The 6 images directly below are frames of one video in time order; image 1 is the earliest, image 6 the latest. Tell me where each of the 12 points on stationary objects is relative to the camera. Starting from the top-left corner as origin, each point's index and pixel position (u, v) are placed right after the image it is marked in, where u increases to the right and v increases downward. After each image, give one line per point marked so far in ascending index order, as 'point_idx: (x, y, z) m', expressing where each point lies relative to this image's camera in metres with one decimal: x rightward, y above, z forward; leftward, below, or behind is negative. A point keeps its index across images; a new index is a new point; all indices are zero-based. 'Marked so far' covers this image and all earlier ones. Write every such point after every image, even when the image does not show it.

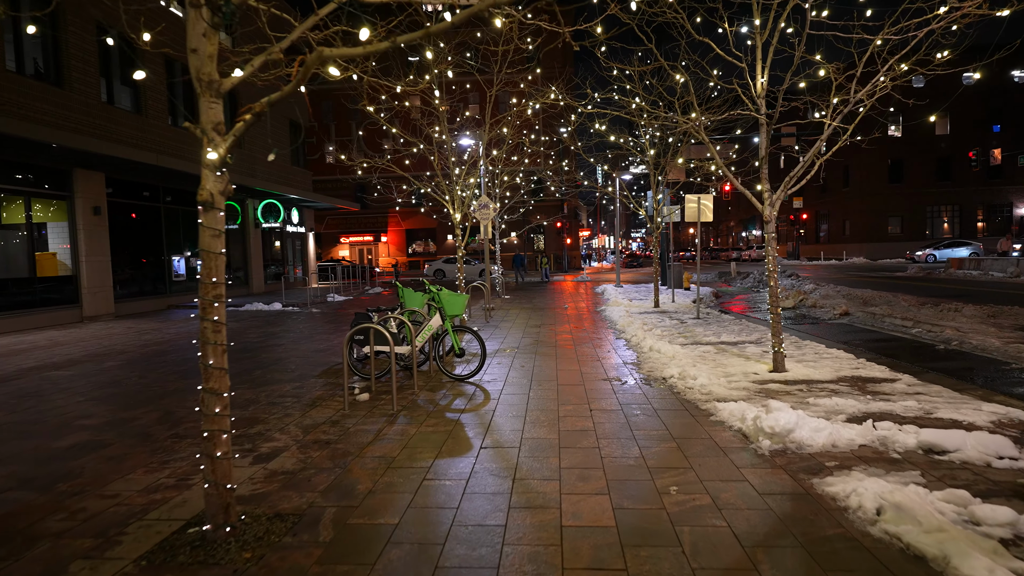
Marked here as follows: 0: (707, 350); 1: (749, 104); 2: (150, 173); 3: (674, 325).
0: (+2.9, -0.9, +8.9) m
1: (+2.9, +2.3, +7.5) m
2: (-10.8, +3.4, +17.7) m
3: (+3.3, -0.8, +12.1) m
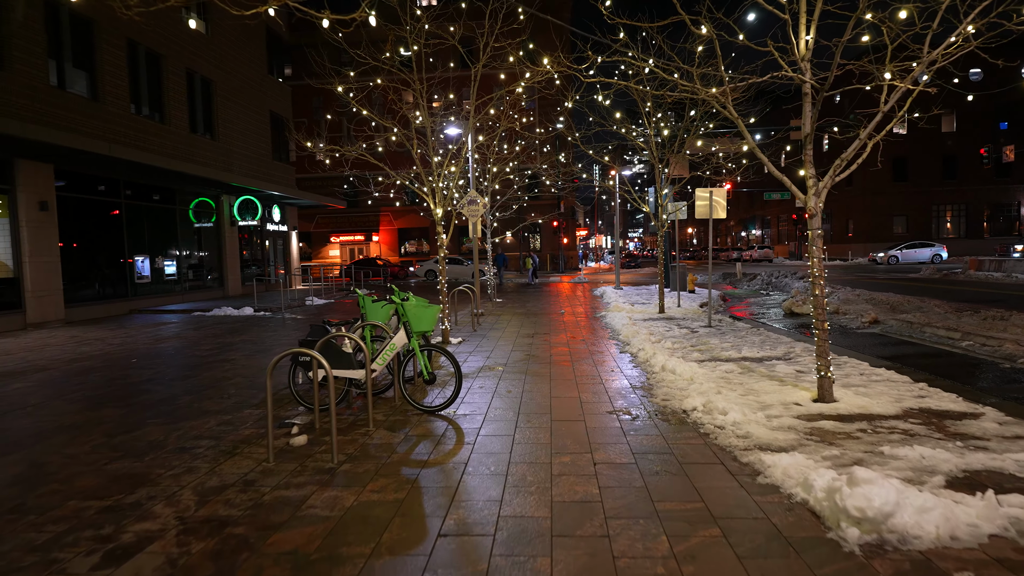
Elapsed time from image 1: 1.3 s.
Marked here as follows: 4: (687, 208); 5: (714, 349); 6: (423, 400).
0: (+2.7, -1.0, +7.5) m
1: (+2.8, +2.2, +6.1) m
2: (-11.0, +3.3, +16.2) m
3: (+3.1, -0.9, +10.7) m
4: (+4.8, +2.2, +16.5) m
5: (+3.1, -1.0, +9.3) m
6: (-0.9, -1.2, +6.2) m
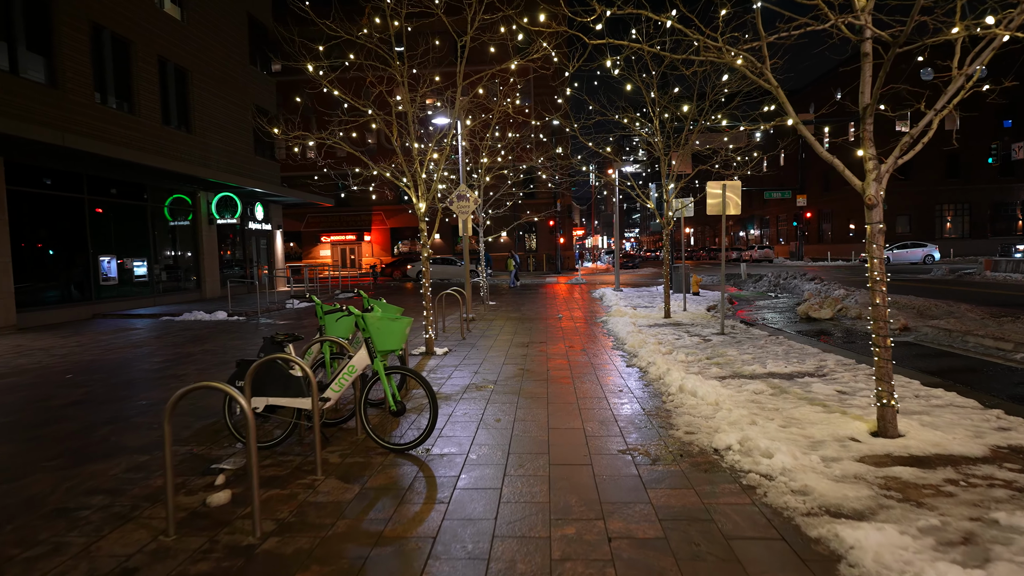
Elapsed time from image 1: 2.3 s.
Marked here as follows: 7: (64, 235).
0: (+2.6, -1.1, +6.3) m
1: (+2.7, +2.2, +4.9) m
2: (-11.2, +3.3, +15.0) m
3: (+3.0, -0.9, +9.6) m
4: (+4.6, +2.2, +15.4) m
5: (+3.0, -1.0, +8.1) m
6: (-1.0, -1.2, +5.0) m
7: (-11.8, +1.4, +15.8) m
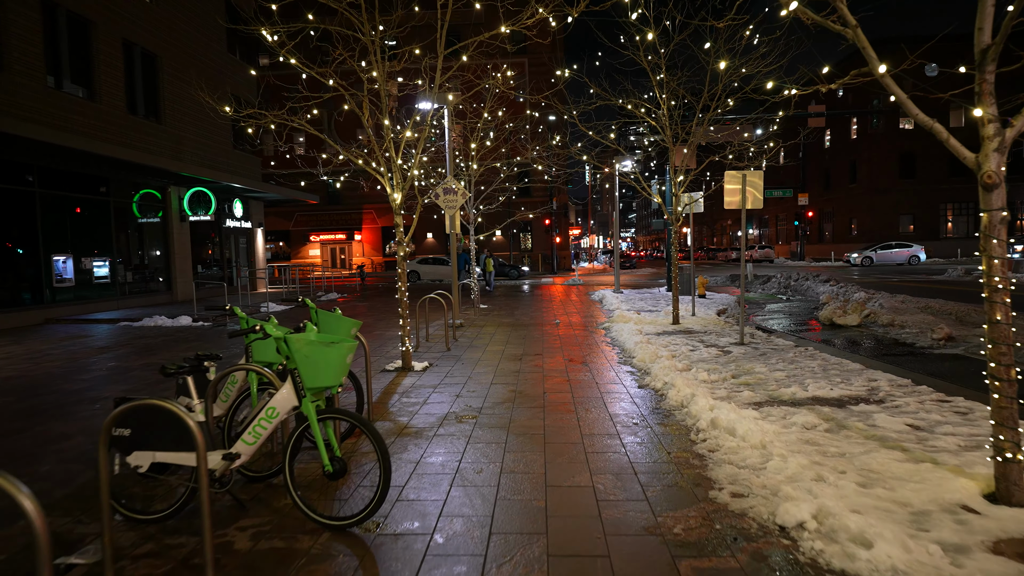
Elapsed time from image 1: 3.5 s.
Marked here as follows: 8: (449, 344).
0: (+2.5, -1.2, +5.0) m
1: (+2.6, +2.1, +3.6) m
2: (-11.3, +3.2, +13.5) m
3: (+2.8, -1.0, +8.2) m
4: (+4.5, +2.1, +14.1) m
5: (+2.9, -1.1, +6.8) m
6: (-1.1, -1.3, +3.7) m
7: (-11.9, +1.3, +14.3) m
8: (-1.0, -0.9, +10.0) m
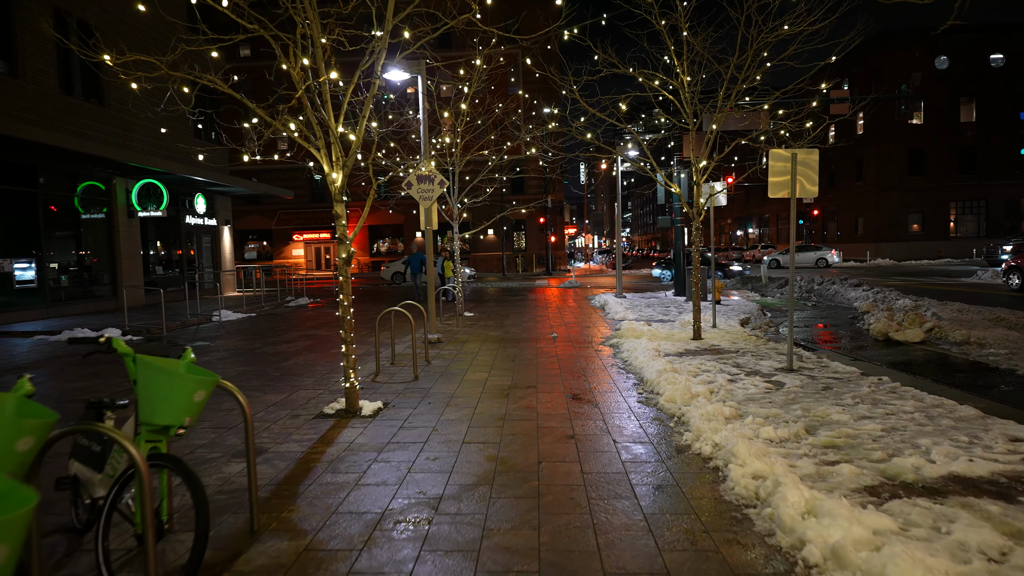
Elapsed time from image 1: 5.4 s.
0: (+2.4, -1.3, +2.9) m
1: (+2.4, +1.9, +1.5) m
2: (-11.6, +3.1, +11.3) m
3: (+2.7, -1.1, +6.1) m
4: (+4.2, +2.0, +12.0) m
5: (+2.7, -1.2, +4.7) m
6: (-1.2, -1.4, +1.5) m
7: (-12.2, +1.2, +12.1) m
8: (-1.2, -1.1, +7.8) m
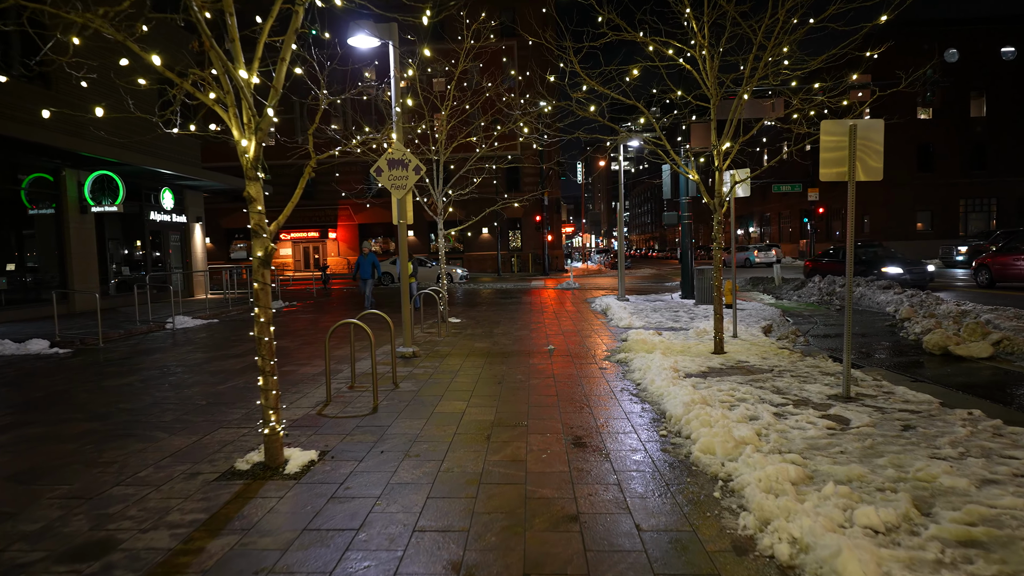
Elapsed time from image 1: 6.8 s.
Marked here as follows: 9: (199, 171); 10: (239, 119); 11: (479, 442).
0: (+2.2, -1.4, +1.3) m
1: (+2.3, +1.9, -0.1) m
2: (-11.7, +3.0, +9.6) m
3: (+2.5, -1.2, +4.5) m
4: (+4.0, +1.9, +10.4) m
5: (+2.6, -1.3, +3.1) m
6: (-1.4, -1.5, -0.1) m
7: (-12.3, +1.1, +10.4) m
8: (-1.4, -1.1, +6.2) m
9: (-10.2, +3.8, +19.2) m
10: (-2.1, +1.3, +4.9) m
11: (-0.3, -1.3, +5.0) m
